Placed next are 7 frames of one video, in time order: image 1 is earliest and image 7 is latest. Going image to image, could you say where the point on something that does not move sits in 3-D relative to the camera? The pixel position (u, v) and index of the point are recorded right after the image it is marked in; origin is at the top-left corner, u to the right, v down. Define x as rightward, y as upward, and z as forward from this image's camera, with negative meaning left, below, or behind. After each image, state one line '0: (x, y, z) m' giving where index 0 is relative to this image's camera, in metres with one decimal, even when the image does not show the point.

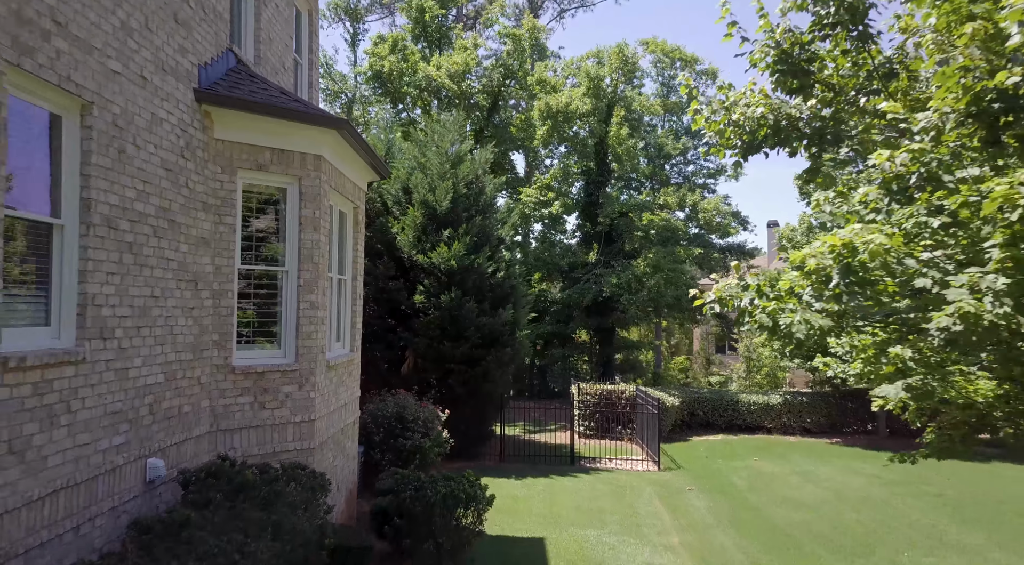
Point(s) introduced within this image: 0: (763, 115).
0: (+1.8, +1.2, +5.4) m
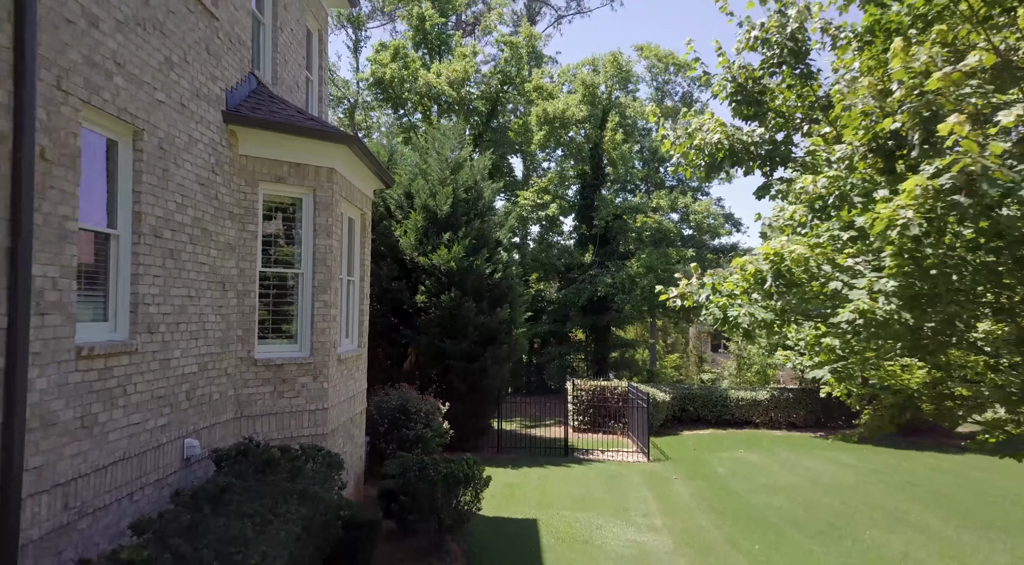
0: (+1.8, +1.2, +6.2) m
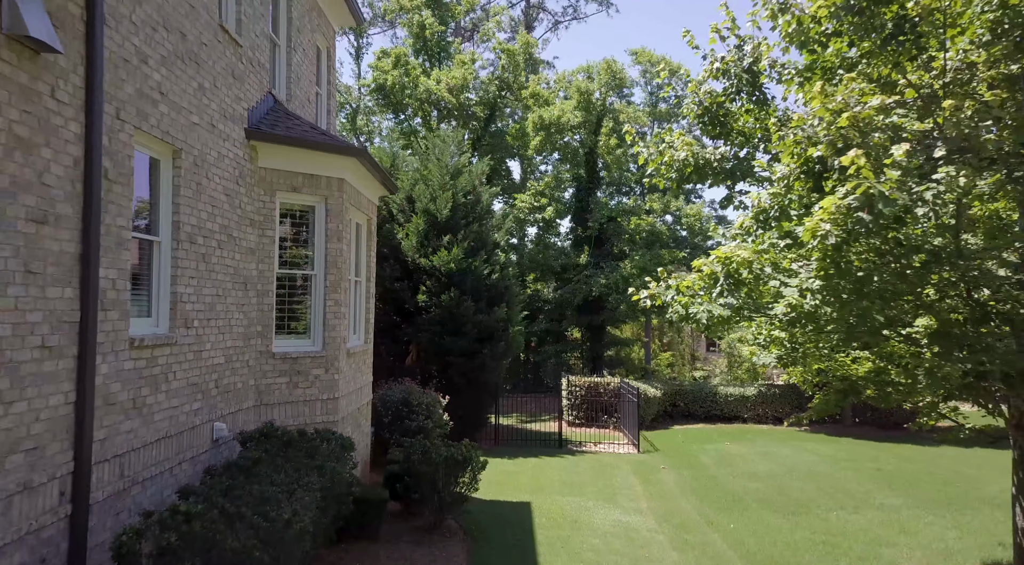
0: (+1.7, +1.2, +7.0) m
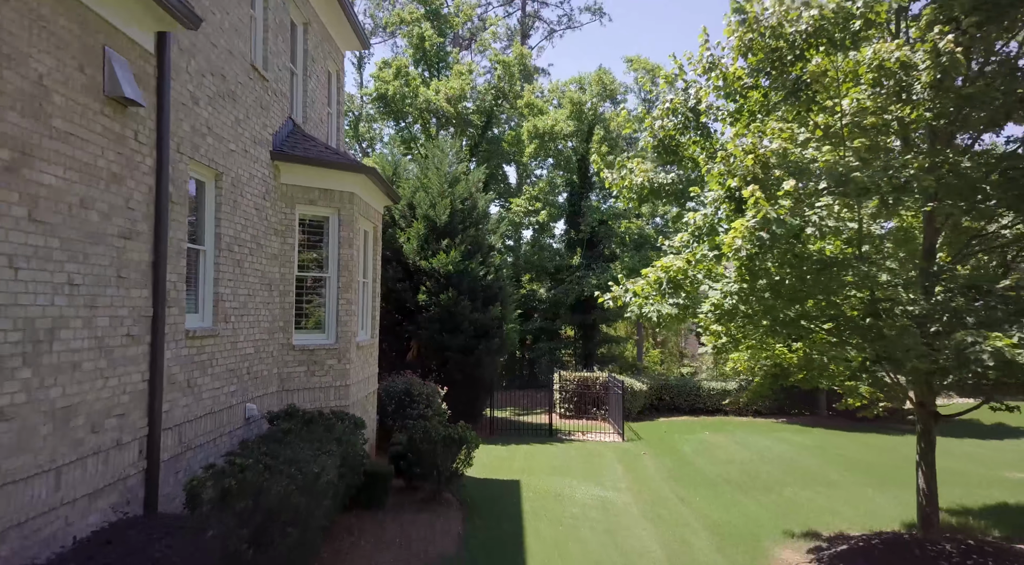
0: (+1.6, +1.2, +8.2) m
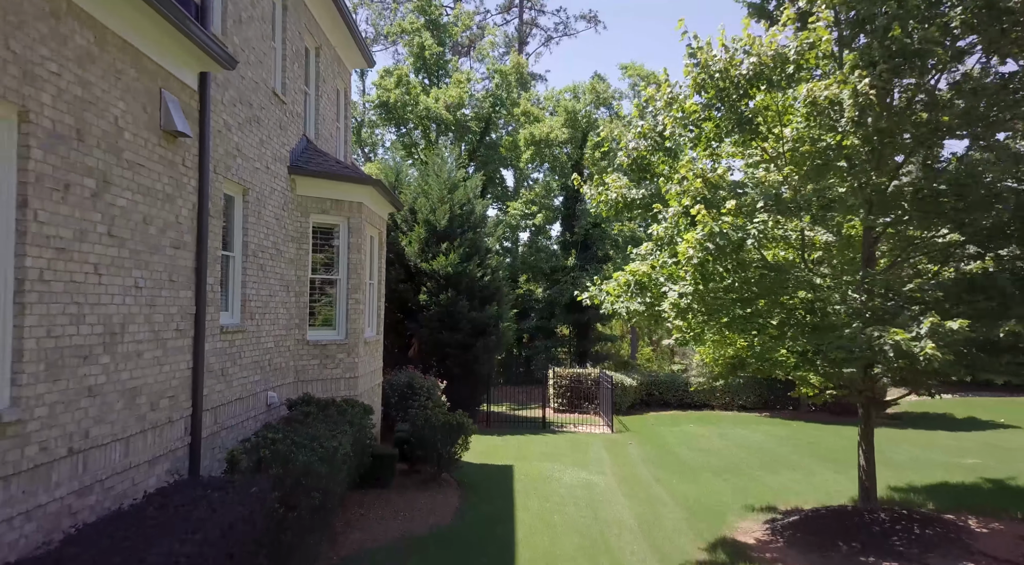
0: (+1.4, +1.2, +9.3) m
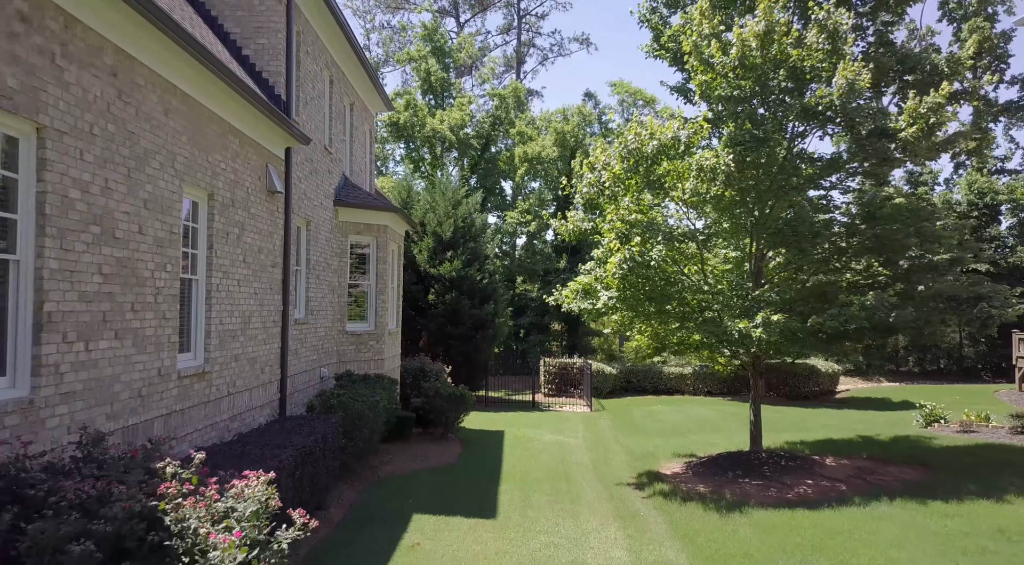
0: (+1.2, +1.1, +12.7) m
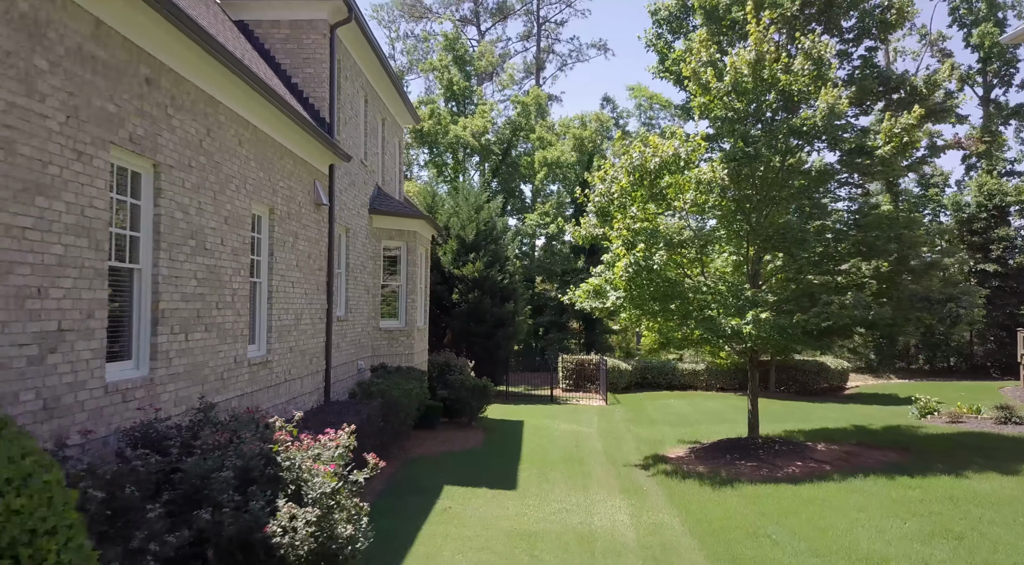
0: (+1.6, +1.0, +13.9) m
